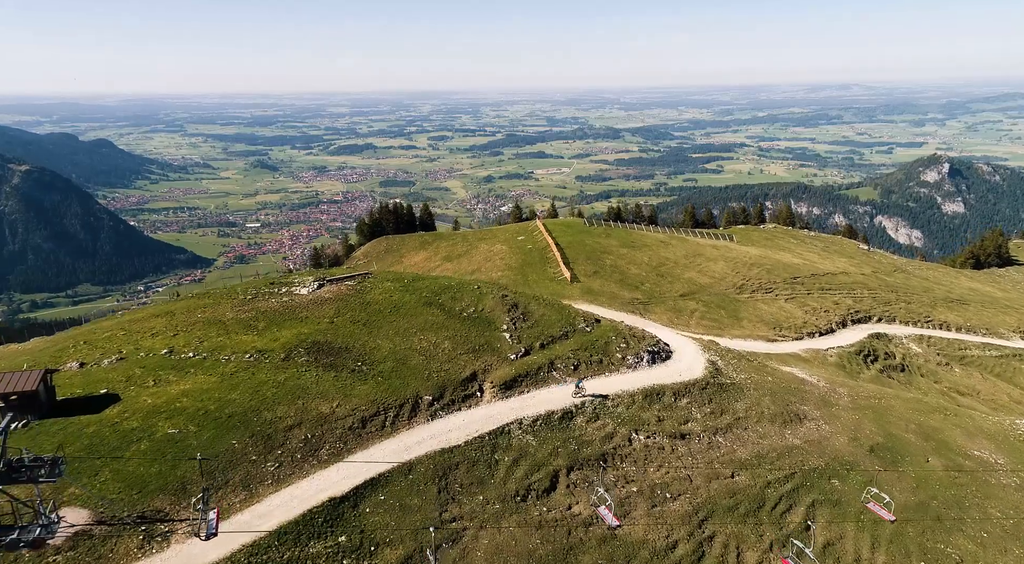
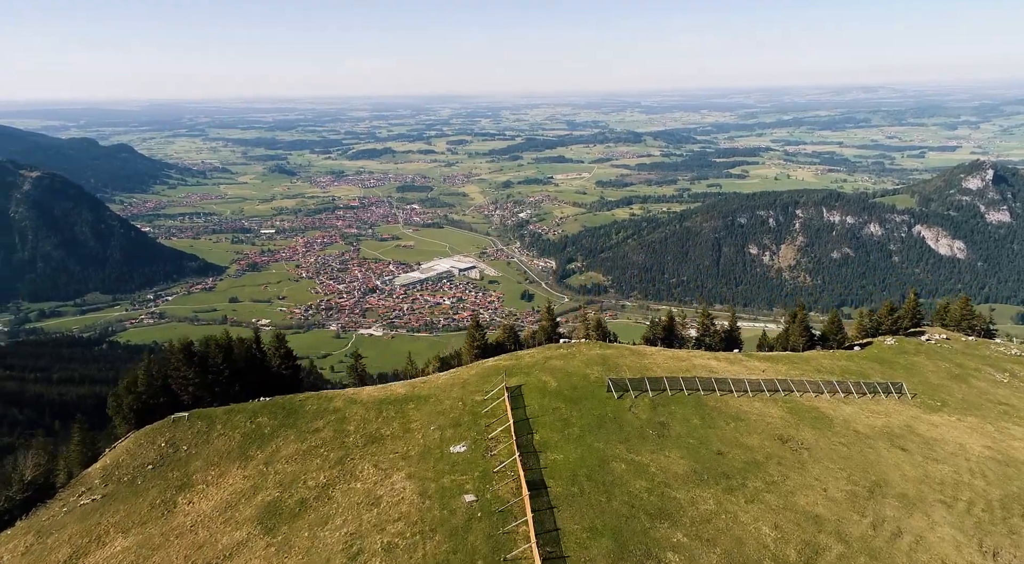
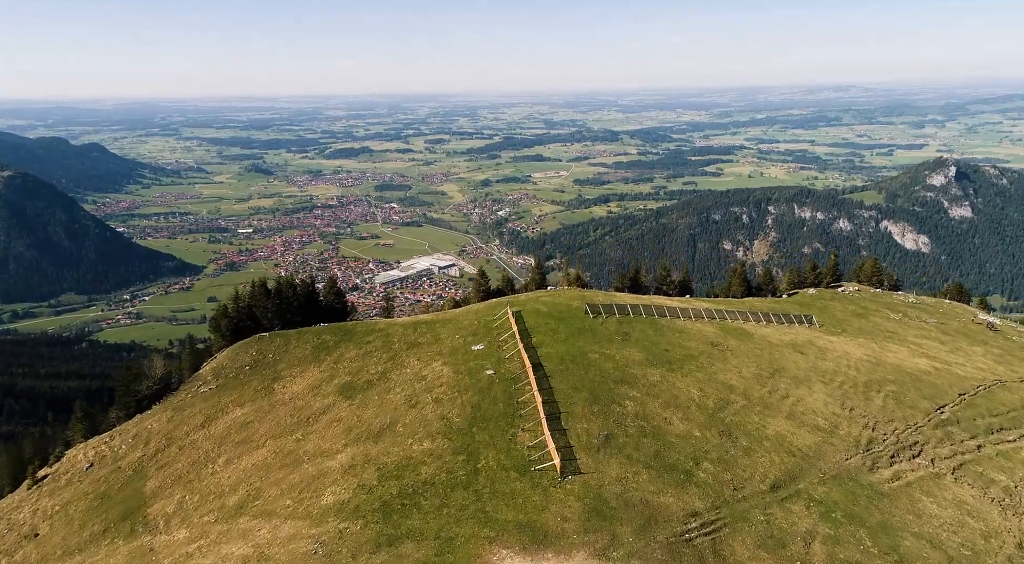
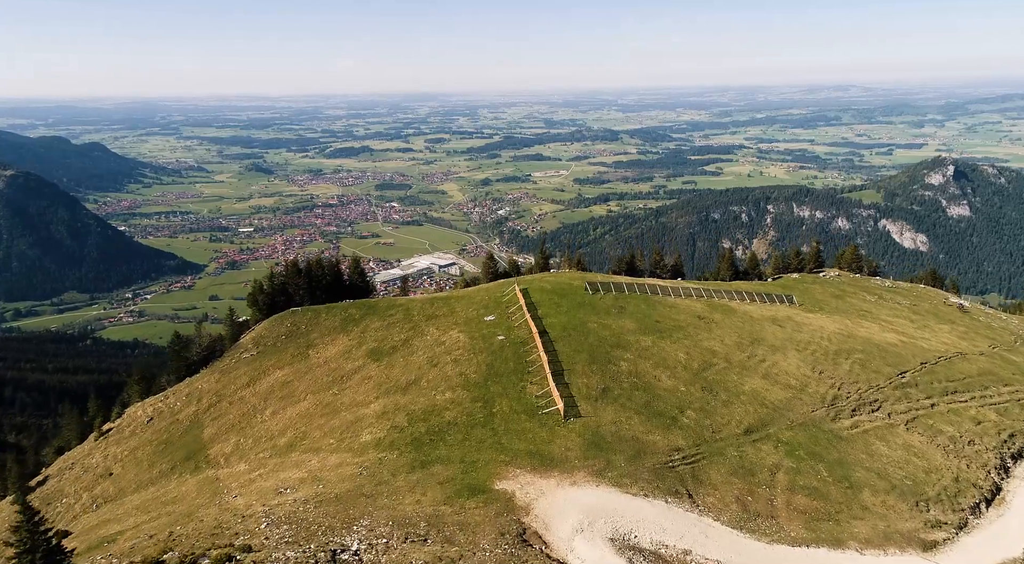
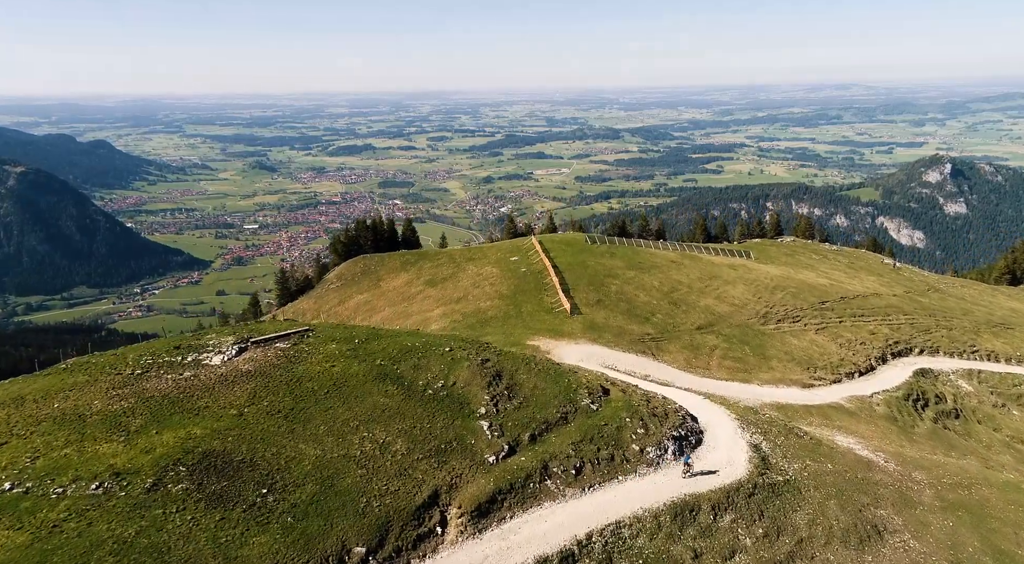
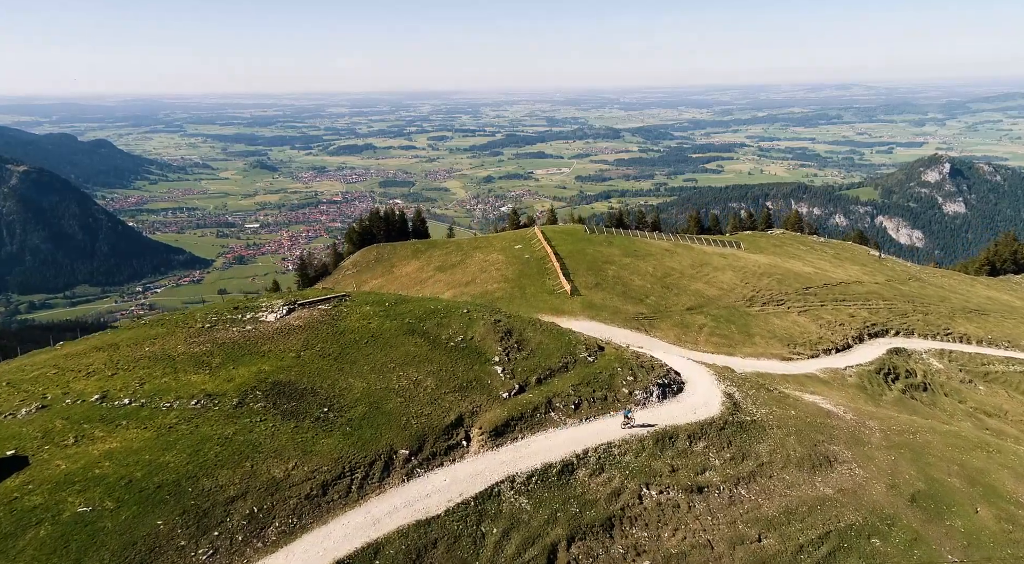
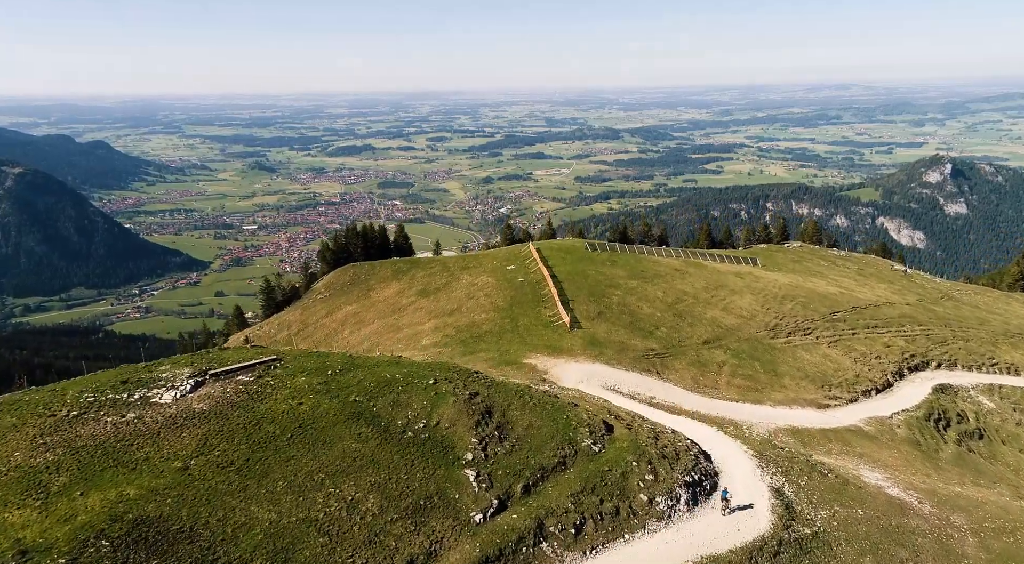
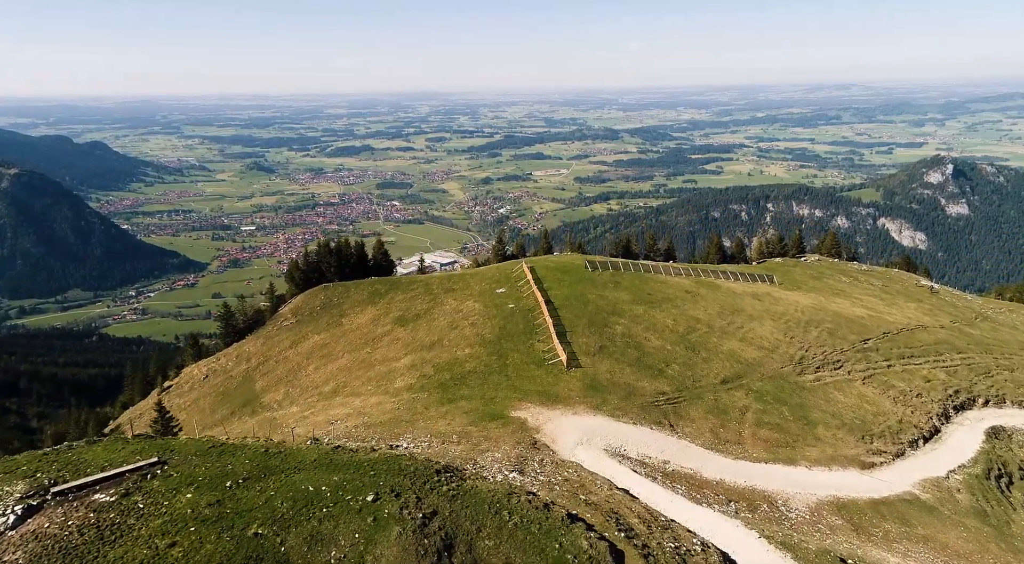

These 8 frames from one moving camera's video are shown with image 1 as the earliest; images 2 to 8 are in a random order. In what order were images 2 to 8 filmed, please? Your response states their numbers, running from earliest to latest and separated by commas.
6, 5, 7, 8, 4, 3, 2
